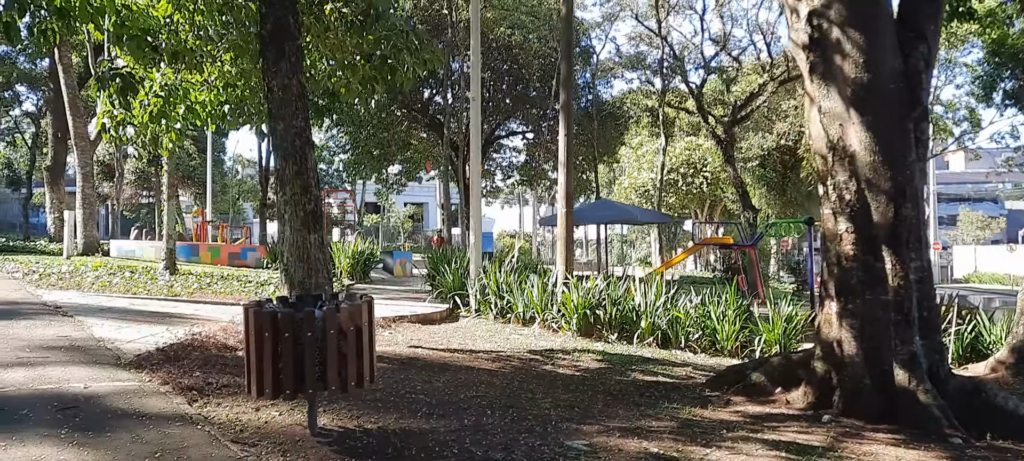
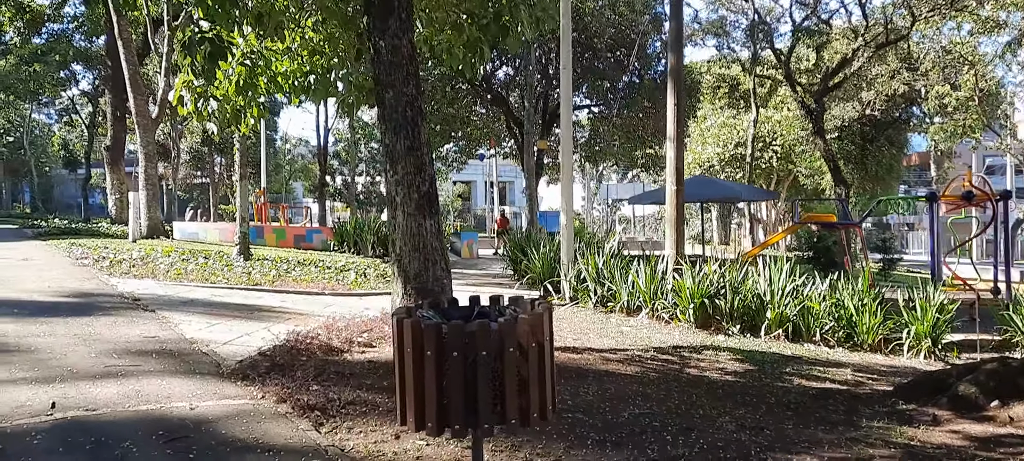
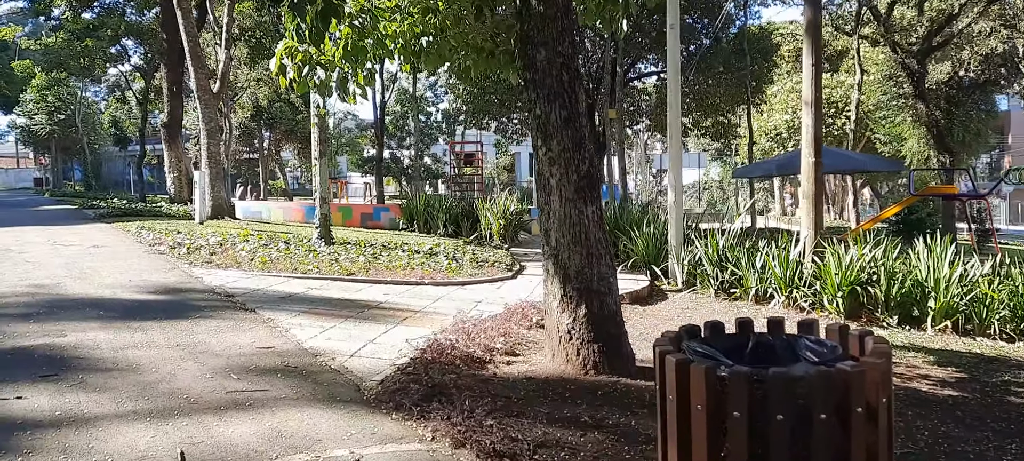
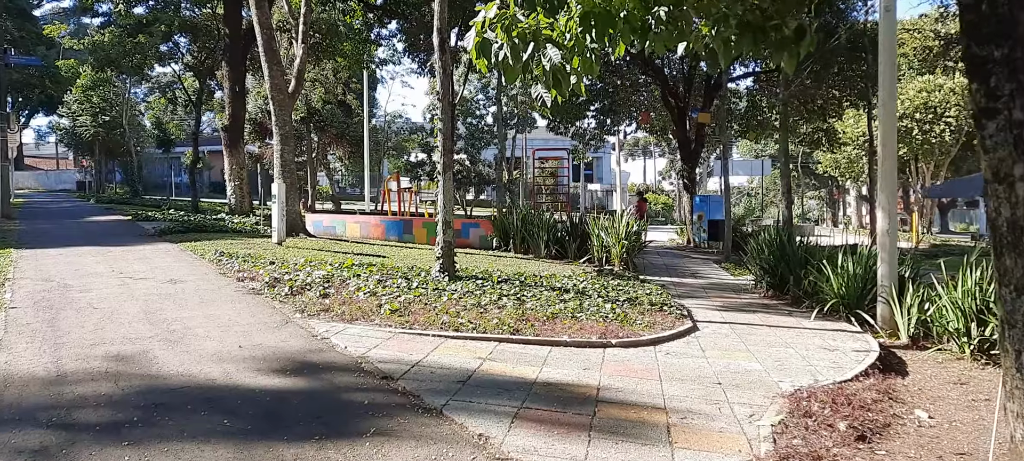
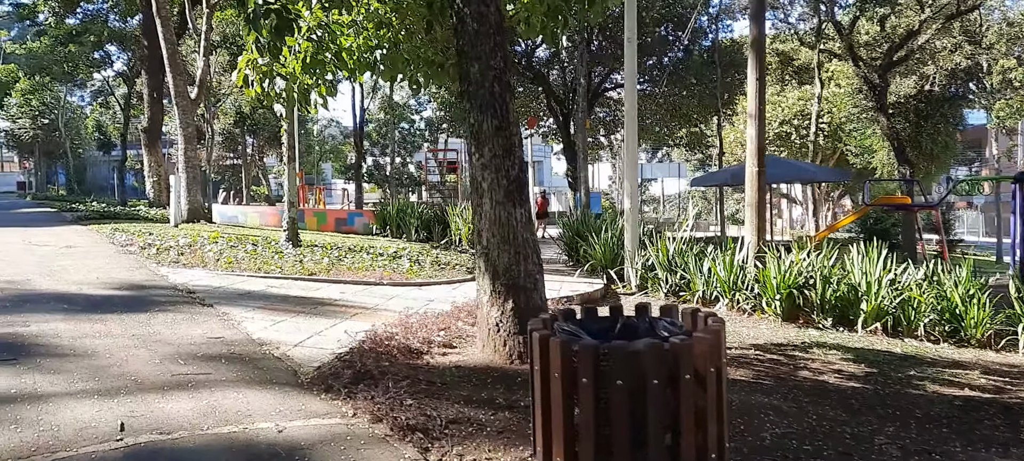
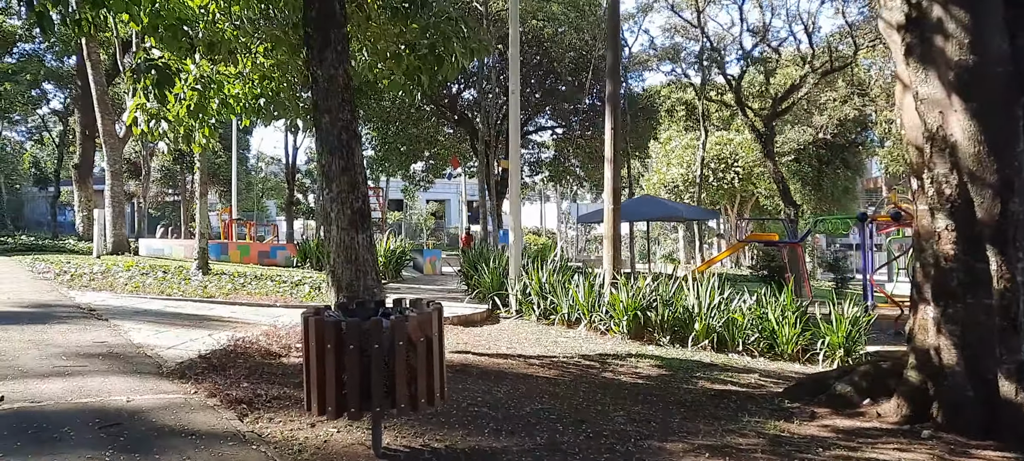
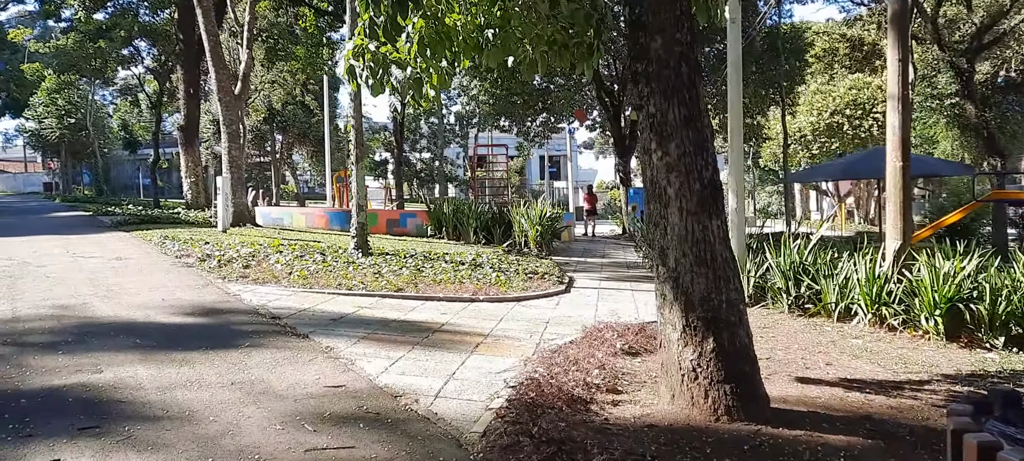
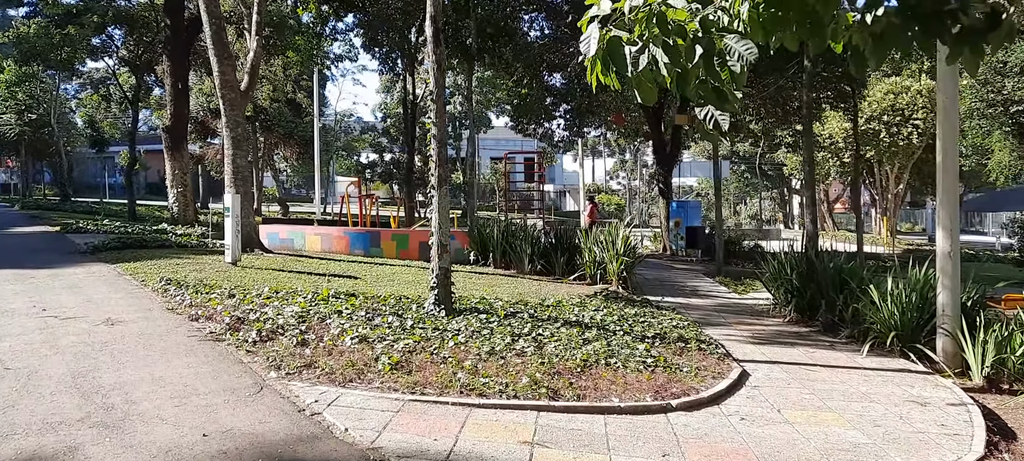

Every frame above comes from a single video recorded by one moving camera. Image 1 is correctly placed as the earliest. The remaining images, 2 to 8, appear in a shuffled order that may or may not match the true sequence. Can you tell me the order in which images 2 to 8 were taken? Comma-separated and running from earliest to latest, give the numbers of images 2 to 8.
6, 2, 5, 3, 7, 4, 8
